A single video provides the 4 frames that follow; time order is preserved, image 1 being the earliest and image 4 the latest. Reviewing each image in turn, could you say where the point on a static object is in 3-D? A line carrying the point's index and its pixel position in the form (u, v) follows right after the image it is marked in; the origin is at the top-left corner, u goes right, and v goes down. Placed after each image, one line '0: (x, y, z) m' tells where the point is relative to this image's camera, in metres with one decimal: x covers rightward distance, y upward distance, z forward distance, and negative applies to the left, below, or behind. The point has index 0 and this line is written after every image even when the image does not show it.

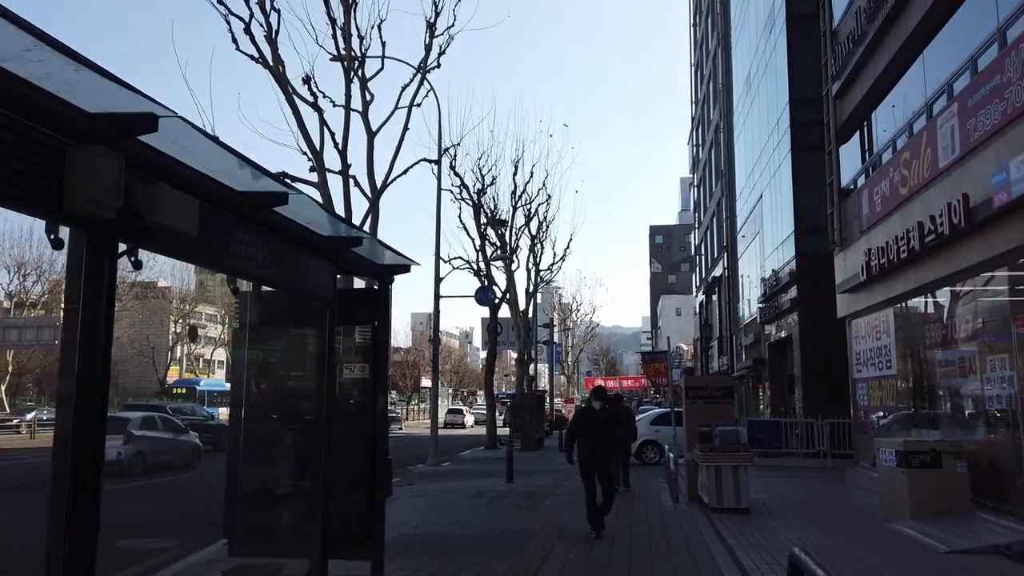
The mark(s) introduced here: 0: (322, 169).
0: (-4.2, +2.6, +19.3) m
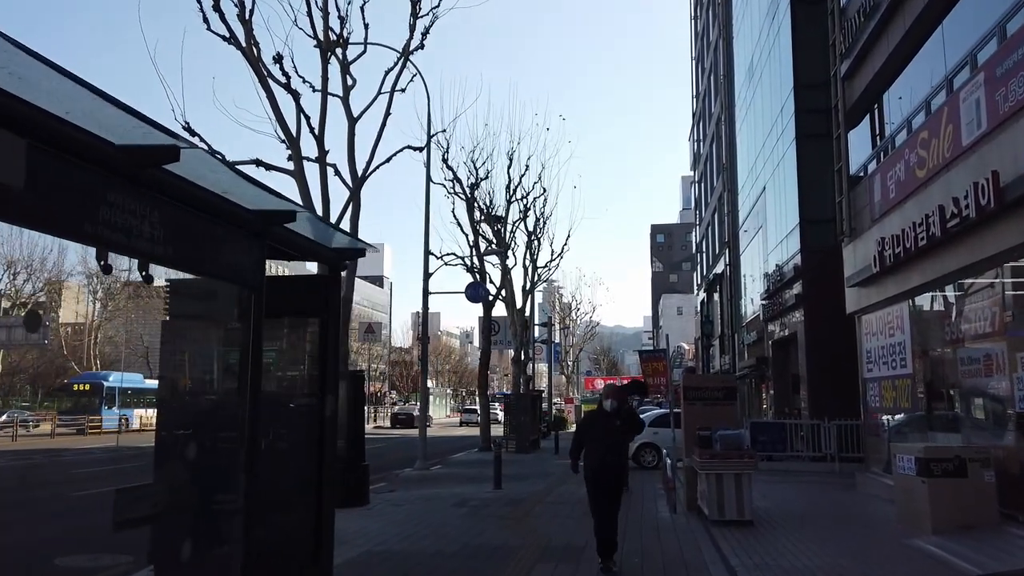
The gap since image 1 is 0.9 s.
0: (-4.5, +2.7, +18.2) m
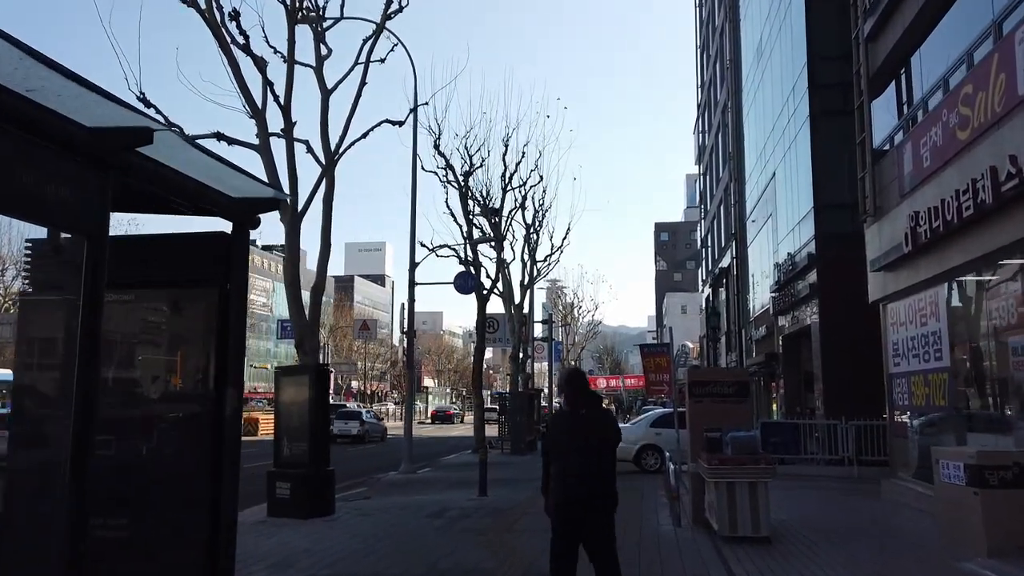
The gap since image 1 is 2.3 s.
0: (-4.7, +3.0, +16.5) m
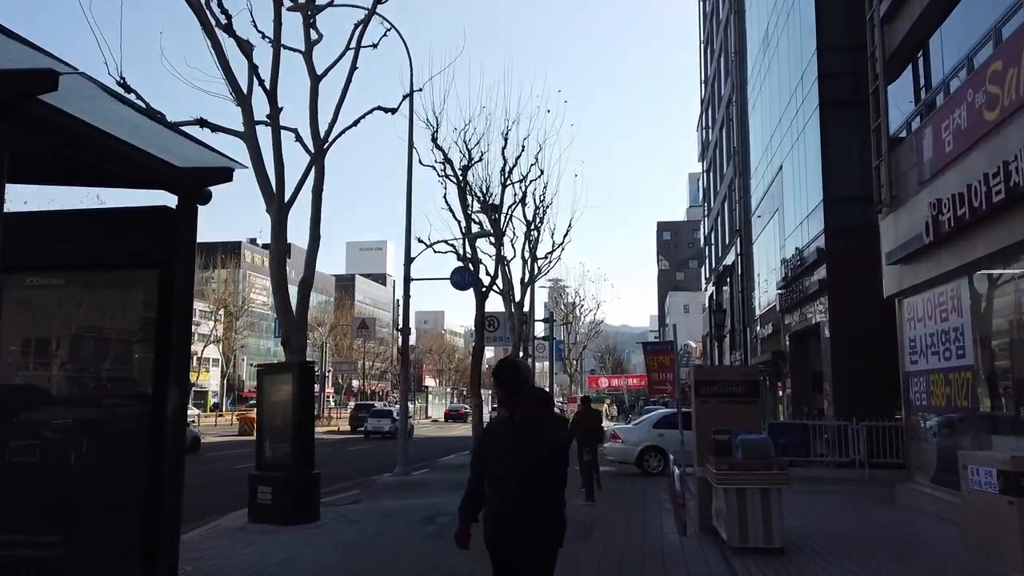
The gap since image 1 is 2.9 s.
0: (-4.7, +3.1, +15.8) m
